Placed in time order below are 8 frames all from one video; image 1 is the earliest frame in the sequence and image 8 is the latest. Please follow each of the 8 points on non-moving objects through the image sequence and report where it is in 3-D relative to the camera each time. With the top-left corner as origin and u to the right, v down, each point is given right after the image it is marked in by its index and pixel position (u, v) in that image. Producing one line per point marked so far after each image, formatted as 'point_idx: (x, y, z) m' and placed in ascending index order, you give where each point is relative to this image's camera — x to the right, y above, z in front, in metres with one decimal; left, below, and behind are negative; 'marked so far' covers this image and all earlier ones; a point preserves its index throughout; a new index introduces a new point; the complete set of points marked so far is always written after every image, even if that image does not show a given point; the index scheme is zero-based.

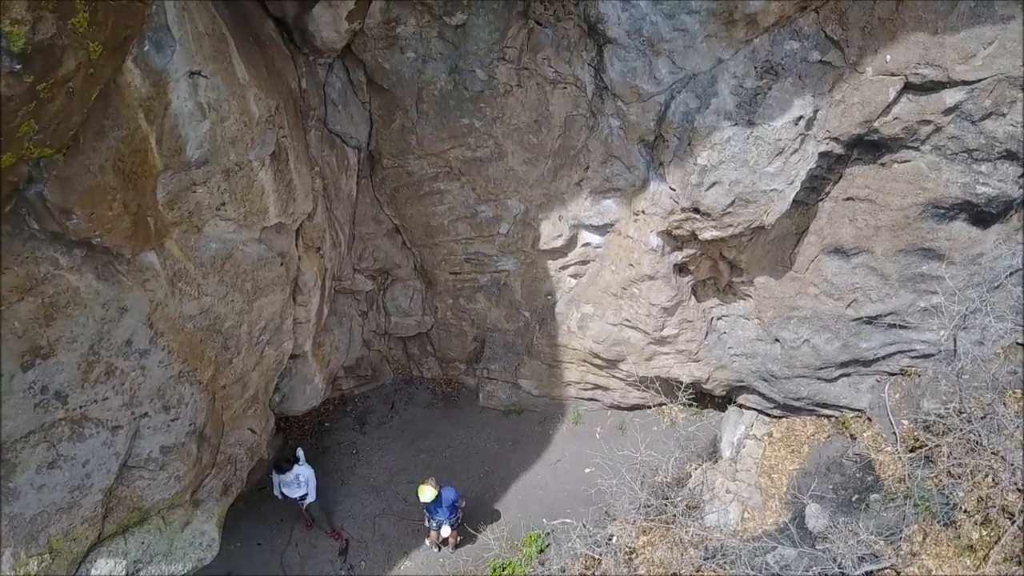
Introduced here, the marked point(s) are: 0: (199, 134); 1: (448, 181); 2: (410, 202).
0: (-0.8, +0.4, +2.2) m
1: (-0.2, +0.4, +3.1) m
2: (-0.4, +0.4, +3.2) m
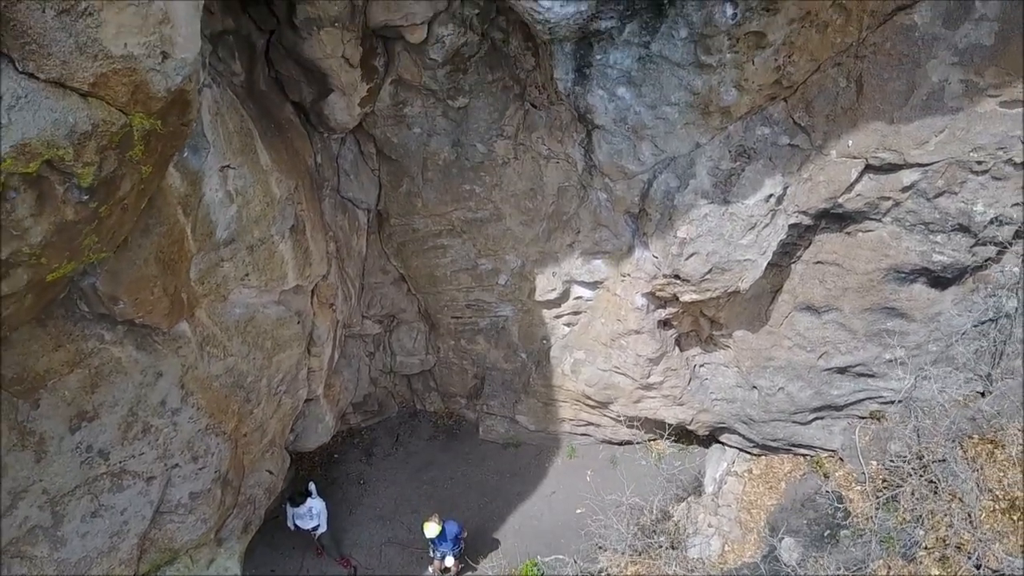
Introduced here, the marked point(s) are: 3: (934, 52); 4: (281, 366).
0: (-0.8, +0.2, +2.4) m
1: (-0.3, +0.2, +3.4) m
2: (-0.4, +0.2, +3.5) m
3: (+1.3, +0.7, +2.5) m
4: (-0.8, -0.3, +3.0) m
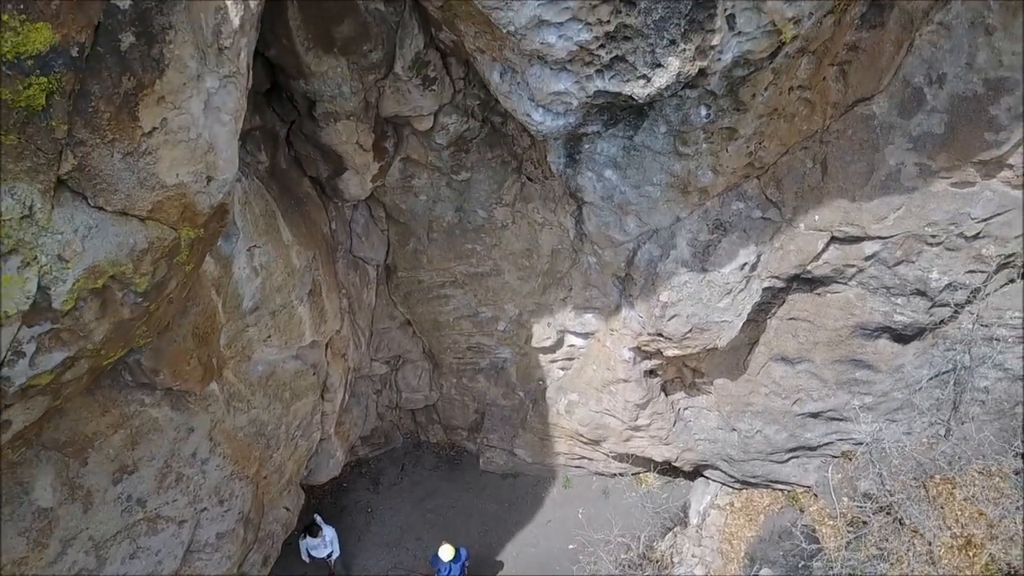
0: (-0.8, 0.0, +2.7) m
1: (-0.3, 0.0, +3.6) m
2: (-0.4, -0.1, +3.7) m
3: (+1.3, +0.5, +2.7) m
4: (-0.8, -0.5, +3.2) m
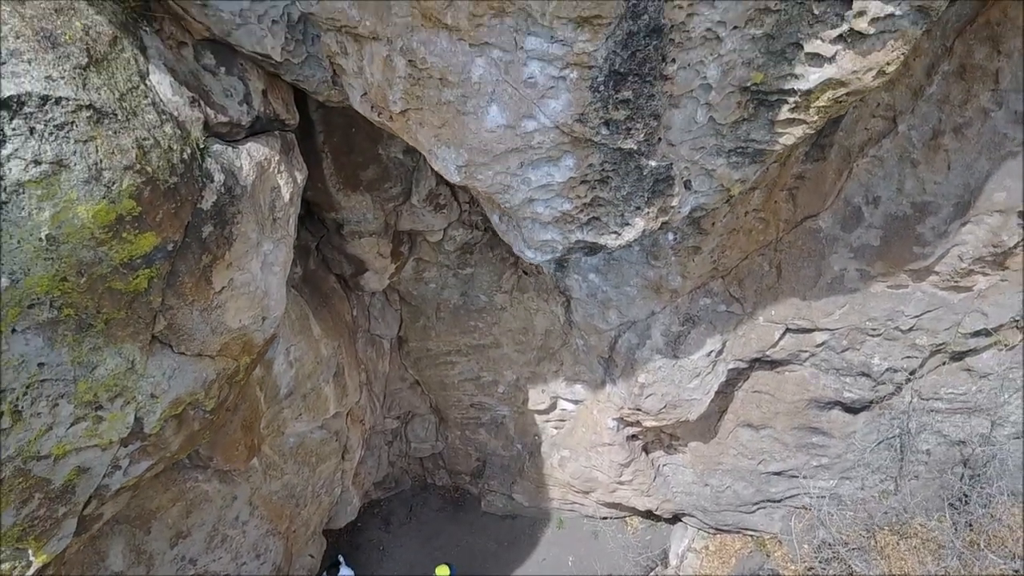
0: (-0.8, -0.3, +3.2) m
1: (-0.3, -0.3, +4.1) m
2: (-0.4, -0.4, +4.2) m
3: (+1.2, +0.2, +3.2) m
4: (-0.8, -0.8, +3.7) m
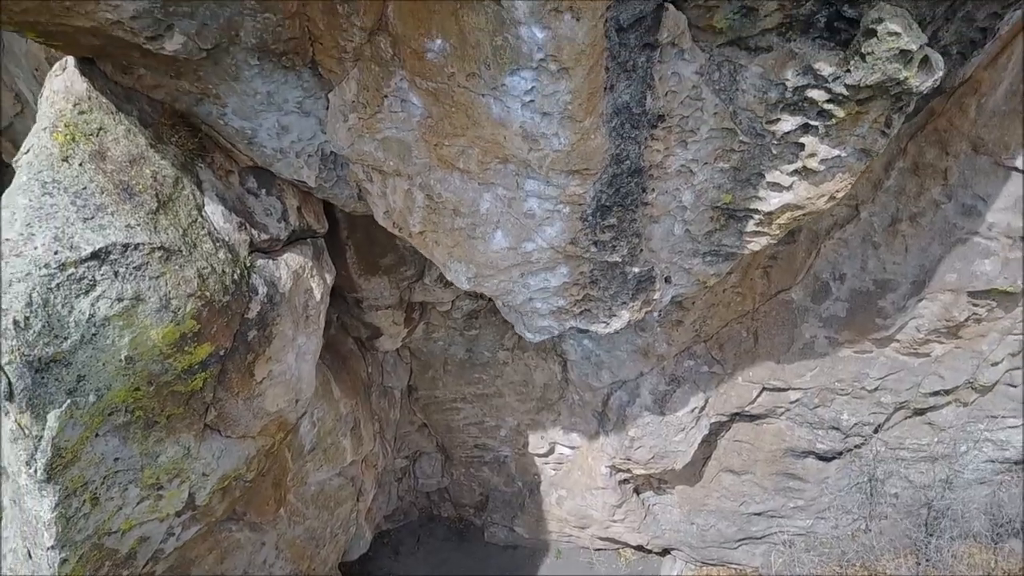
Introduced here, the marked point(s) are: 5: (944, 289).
0: (-0.8, -0.6, +3.5) m
1: (-0.3, -0.6, +4.4) m
2: (-0.4, -0.7, +4.5) m
3: (+1.3, -0.1, +3.5) m
4: (-0.8, -1.1, +4.0) m
5: (+1.7, 0.0, +3.3) m
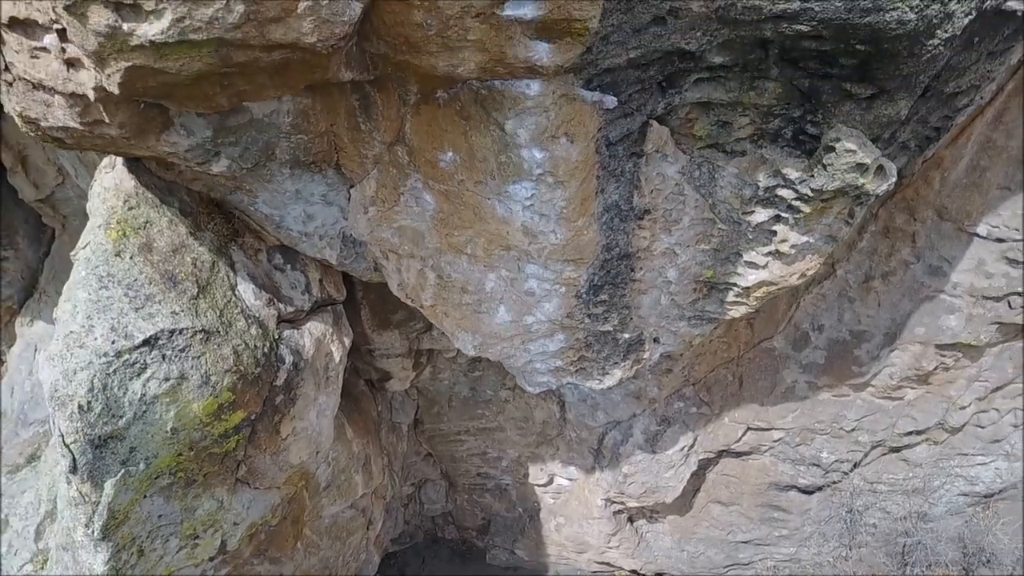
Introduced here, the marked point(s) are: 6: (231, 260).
0: (-0.8, -0.9, +3.8) m
1: (-0.3, -0.8, +4.7) m
2: (-0.4, -0.9, +4.8) m
3: (+1.3, -0.4, +3.8) m
4: (-0.8, -1.3, +4.3) m
5: (+1.7, -0.2, +3.6) m
6: (-0.9, +0.1, +2.6) m
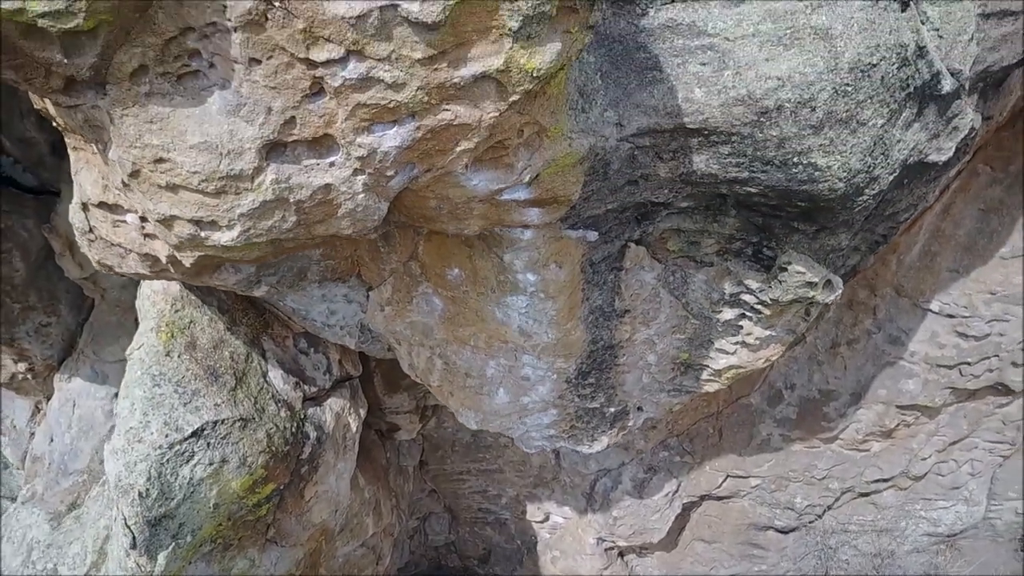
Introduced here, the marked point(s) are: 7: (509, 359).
0: (-0.8, -1.2, +4.1) m
1: (-0.3, -1.2, +5.1) m
2: (-0.4, -1.2, +5.2) m
3: (+1.3, -0.7, +4.1) m
4: (-0.8, -1.6, +4.6) m
5: (+1.7, -0.5, +3.9) m
6: (-0.9, -0.2, +2.9) m
7: (0.0, -0.2, +2.9) m
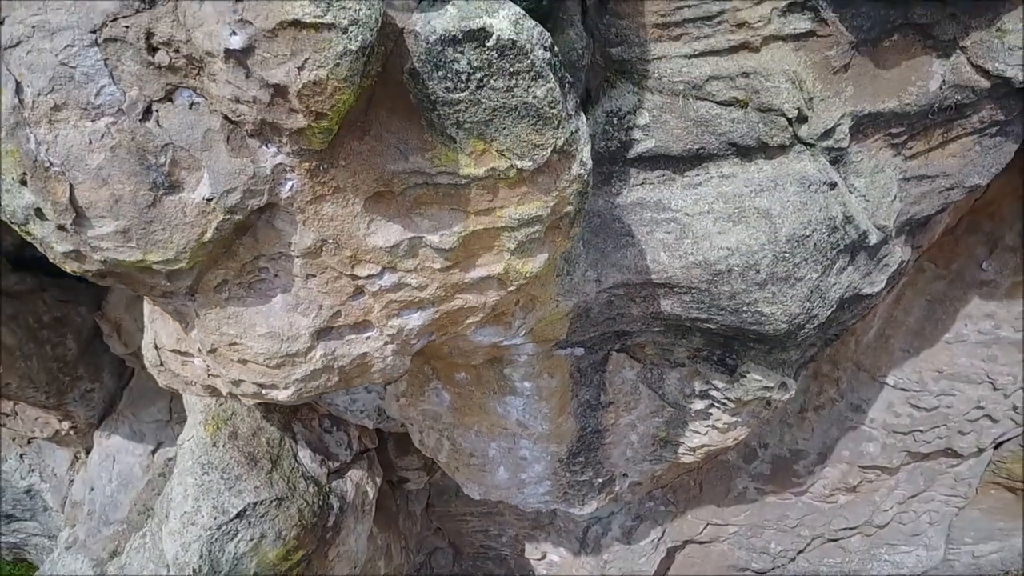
0: (-0.8, -1.5, +4.5) m
1: (-0.3, -1.5, +5.5) m
2: (-0.4, -1.6, +5.6) m
3: (+1.2, -1.0, +4.6) m
4: (-0.8, -2.0, +5.1) m
5: (+1.7, -0.9, +4.4) m
6: (-0.9, -0.6, +3.4) m
7: (0.0, -0.6, +3.3) m
